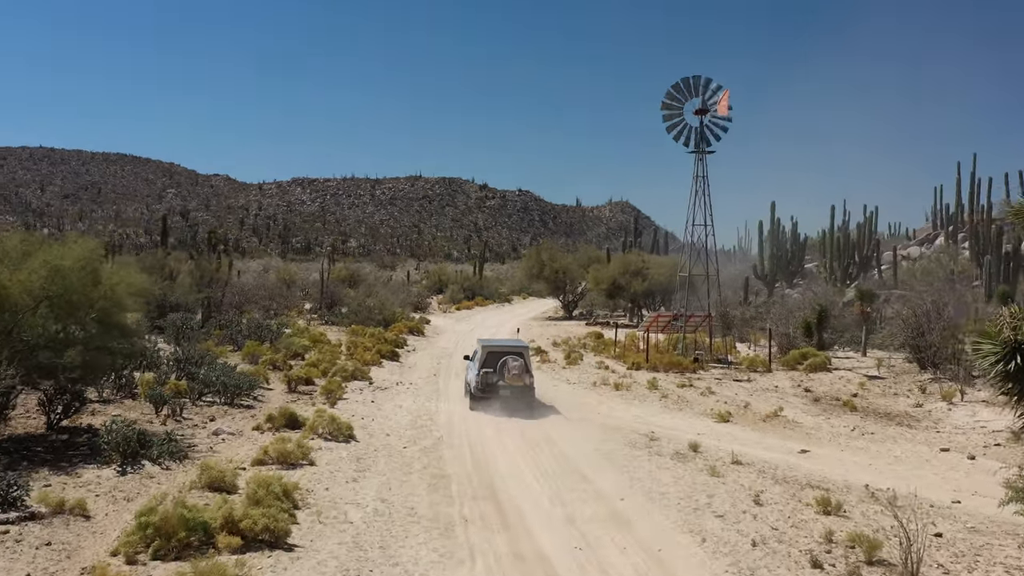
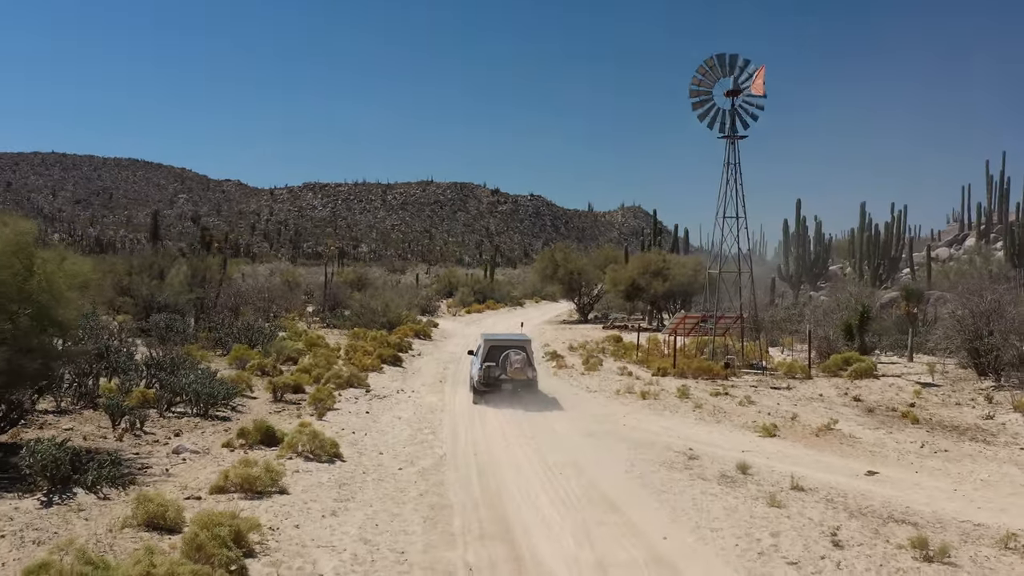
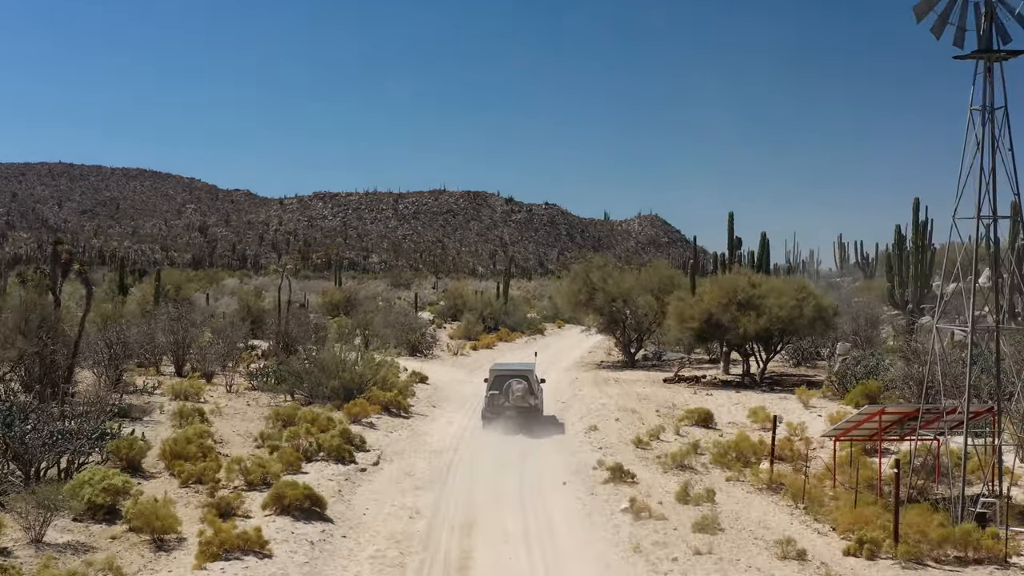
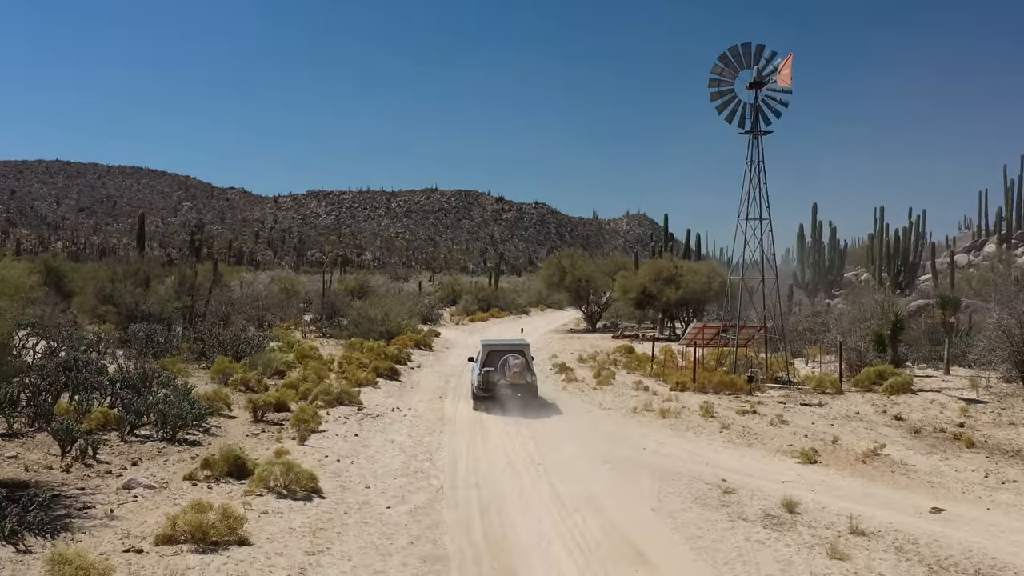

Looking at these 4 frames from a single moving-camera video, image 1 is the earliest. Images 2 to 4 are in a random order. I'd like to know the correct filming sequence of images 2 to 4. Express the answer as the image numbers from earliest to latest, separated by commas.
2, 4, 3
